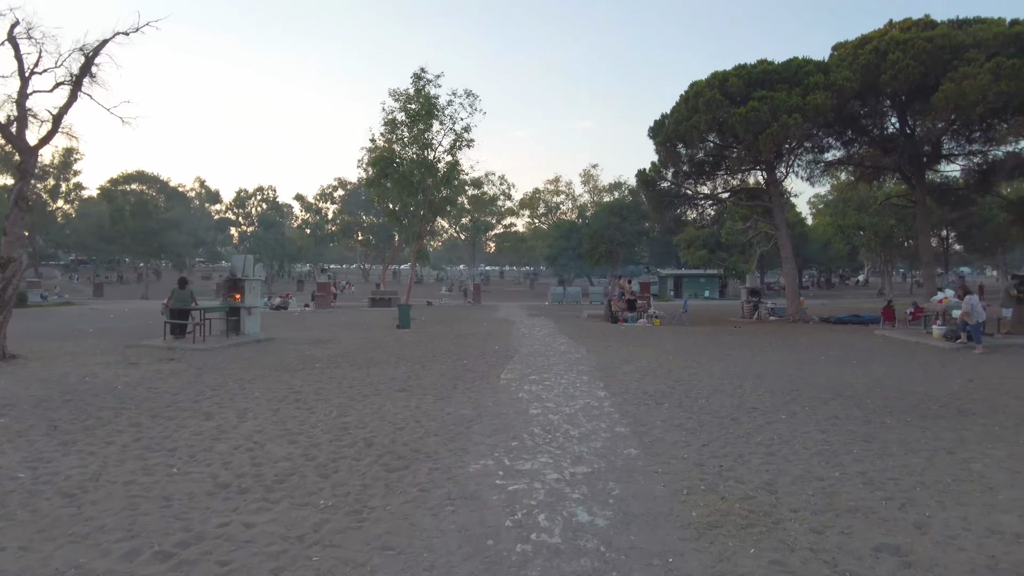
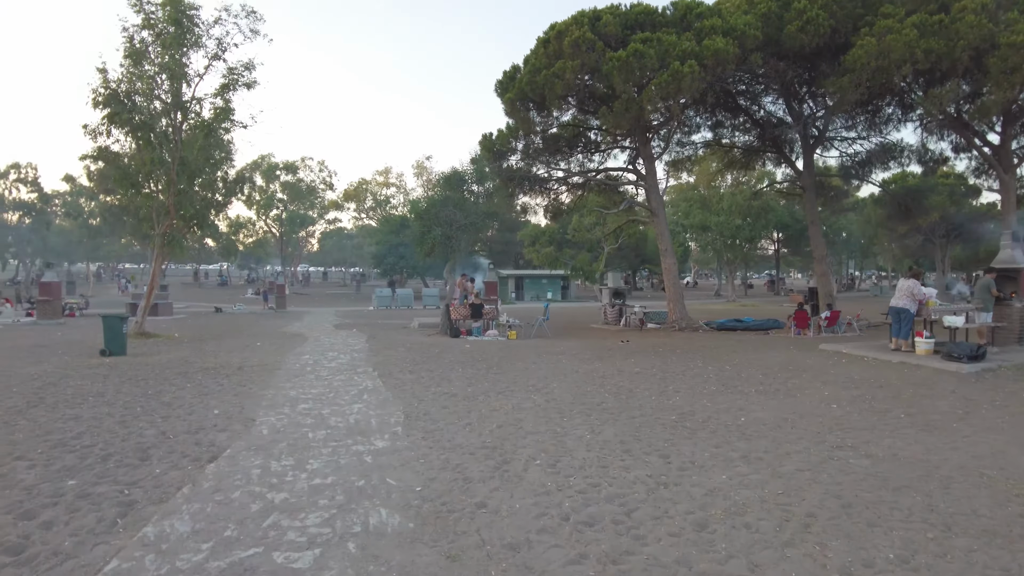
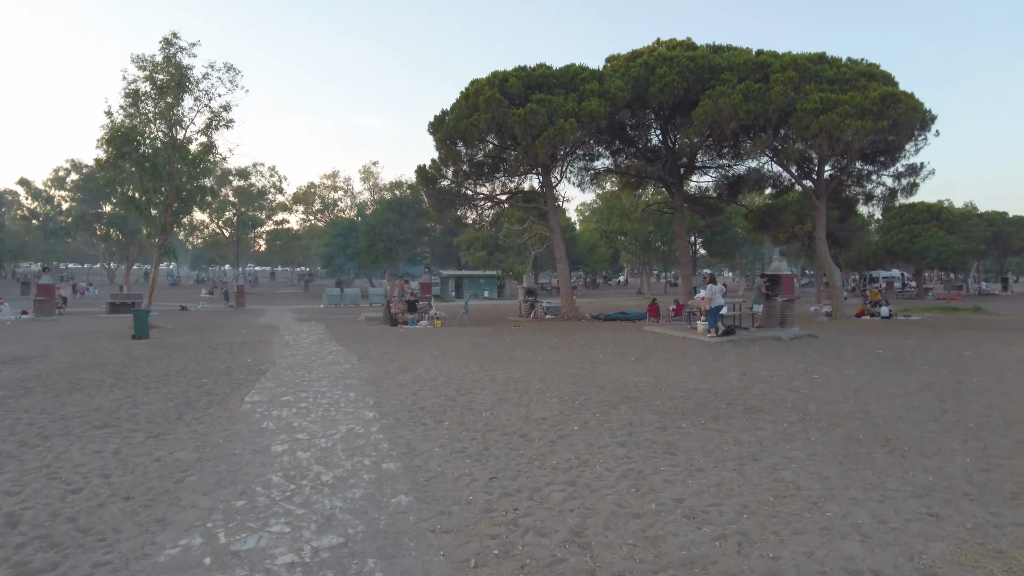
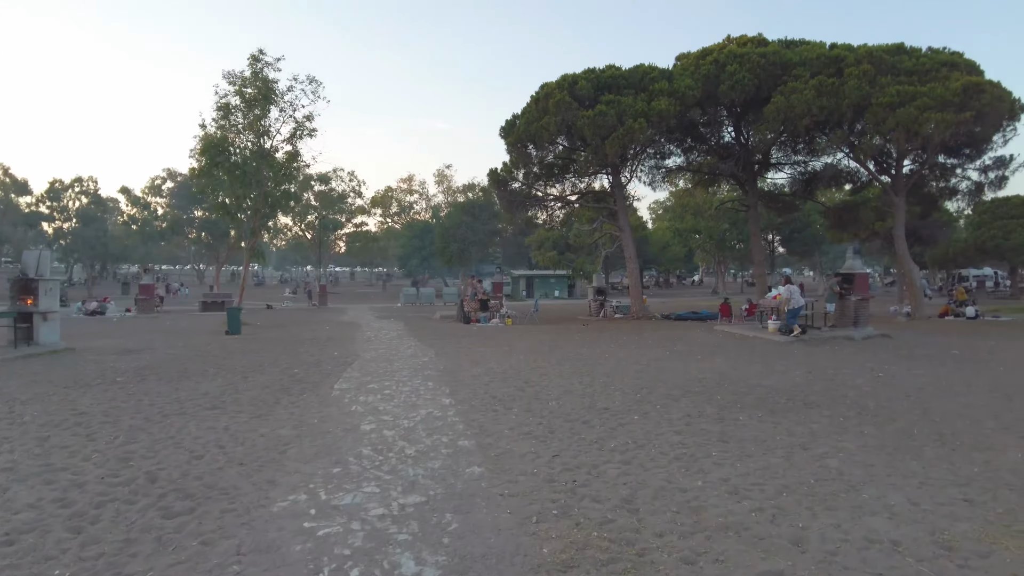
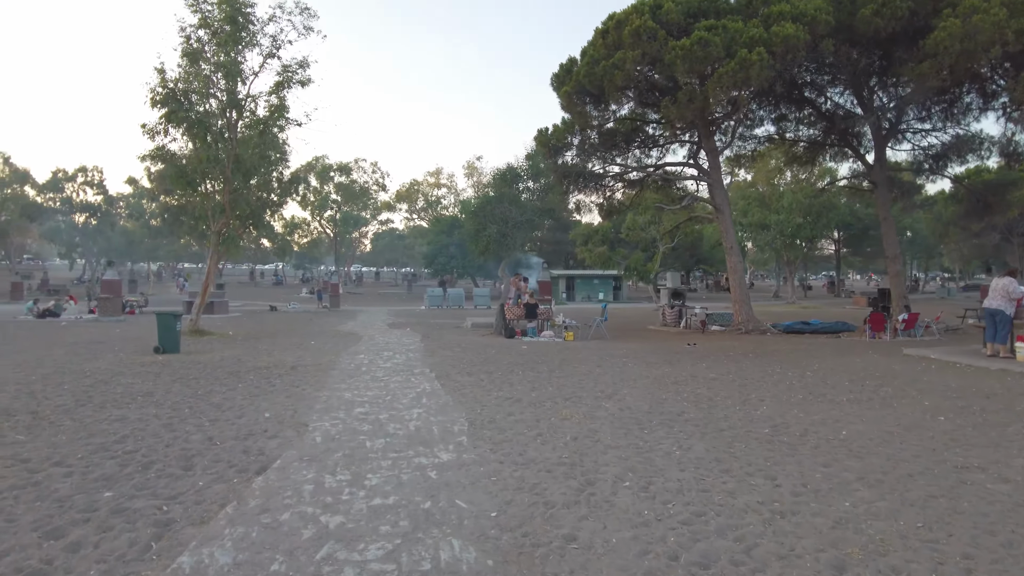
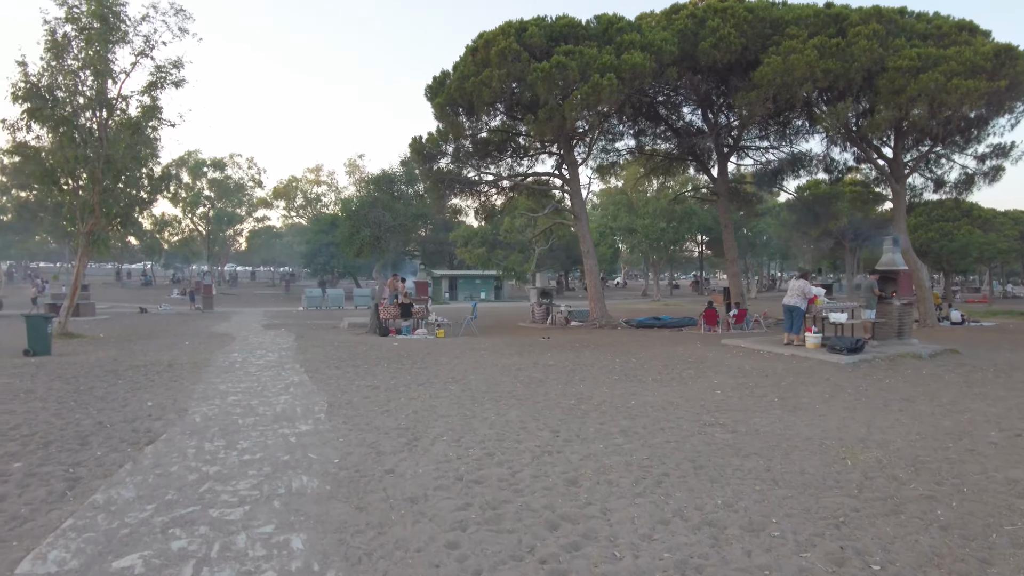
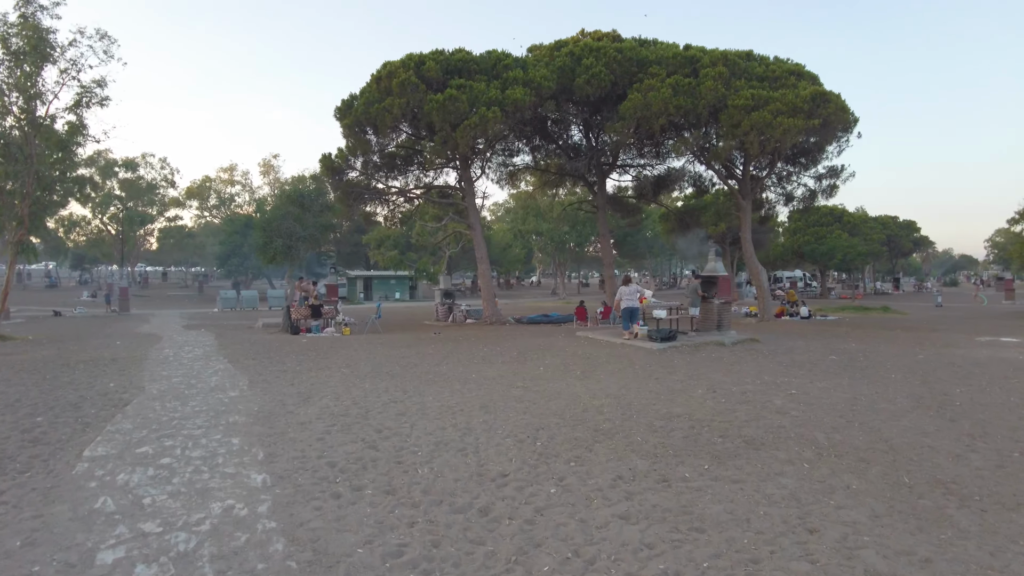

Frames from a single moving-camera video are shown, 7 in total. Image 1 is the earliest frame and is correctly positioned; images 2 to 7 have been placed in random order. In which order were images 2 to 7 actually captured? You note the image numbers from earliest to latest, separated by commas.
4, 3, 7, 6, 2, 5
